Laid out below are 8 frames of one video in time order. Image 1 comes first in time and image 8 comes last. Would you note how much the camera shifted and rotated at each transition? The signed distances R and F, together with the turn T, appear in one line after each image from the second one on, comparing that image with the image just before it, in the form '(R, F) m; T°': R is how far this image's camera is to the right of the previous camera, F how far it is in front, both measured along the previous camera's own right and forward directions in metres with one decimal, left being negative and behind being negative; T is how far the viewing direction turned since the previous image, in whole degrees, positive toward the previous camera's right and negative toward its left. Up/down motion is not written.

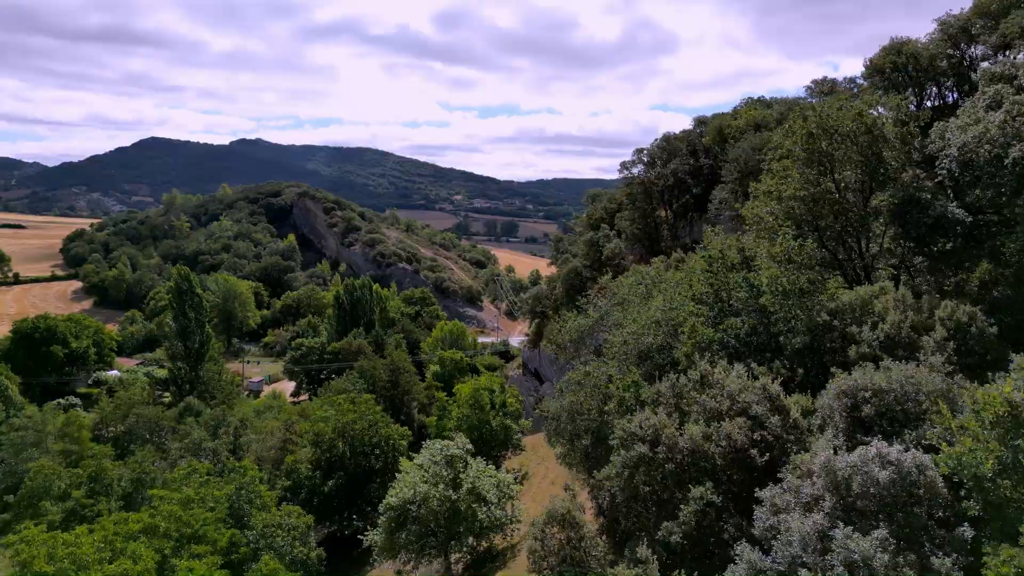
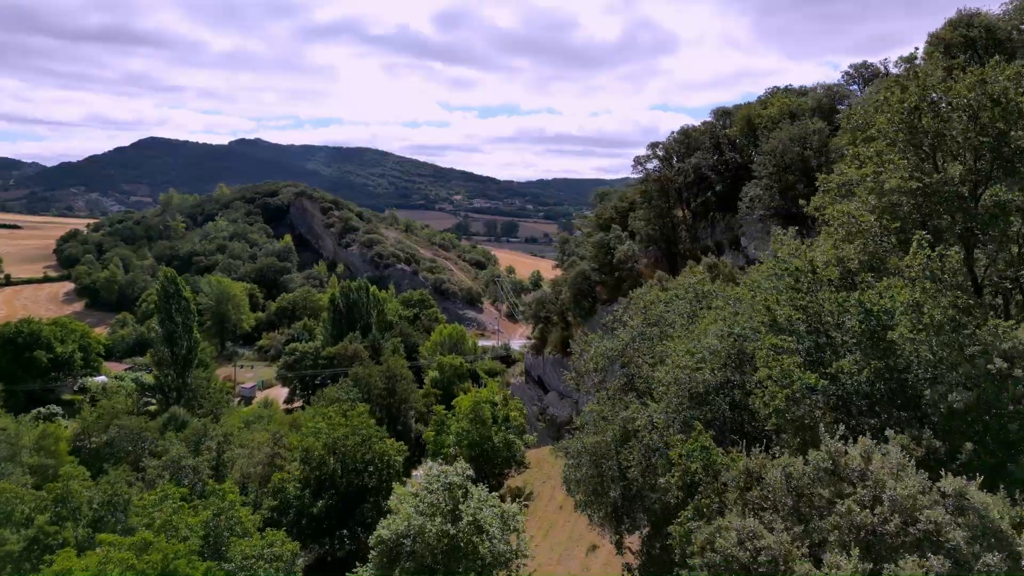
(-0.1, +1.9) m; 0°
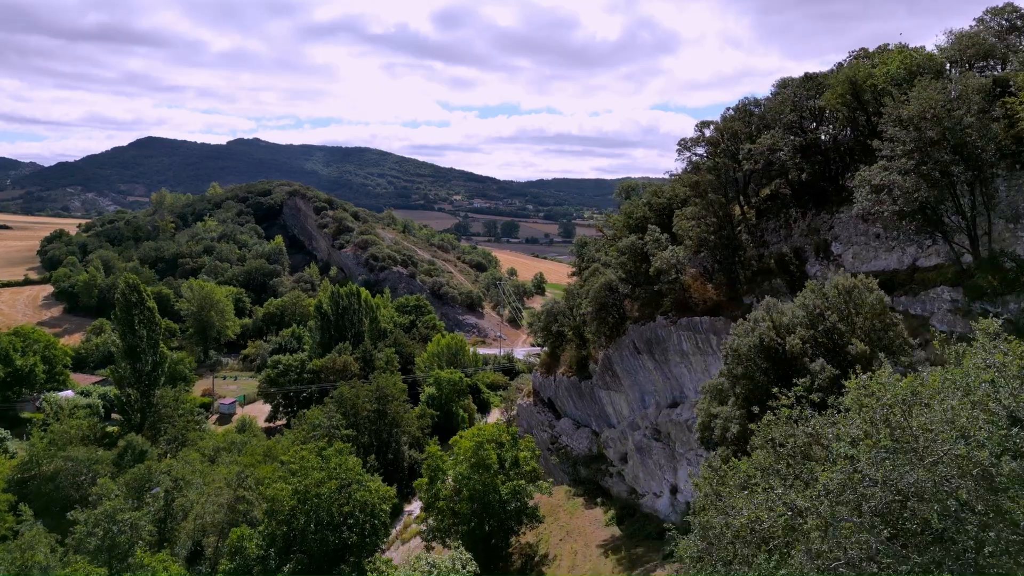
(-0.3, +4.5) m; 0°
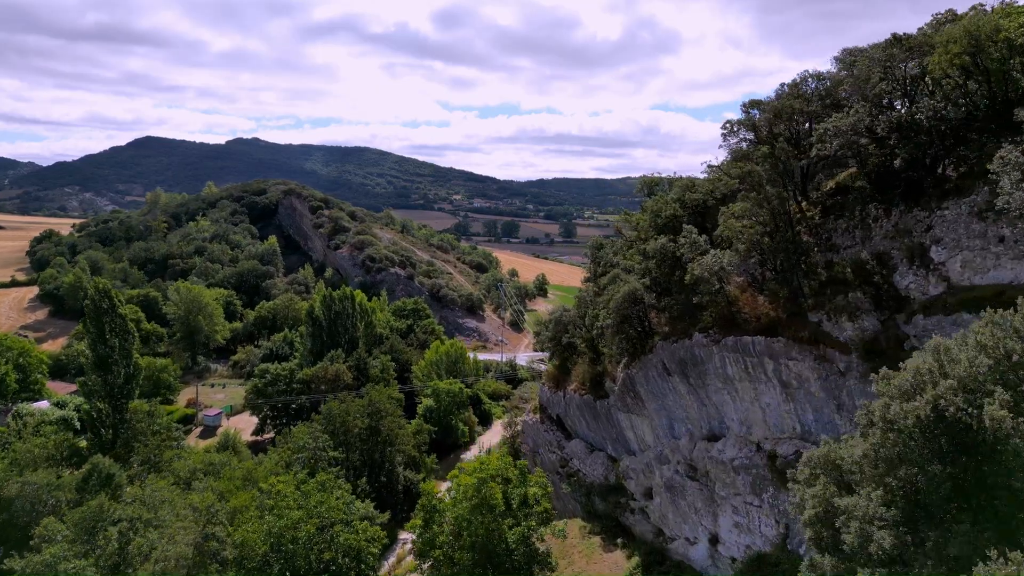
(-0.2, +2.9) m; 0°
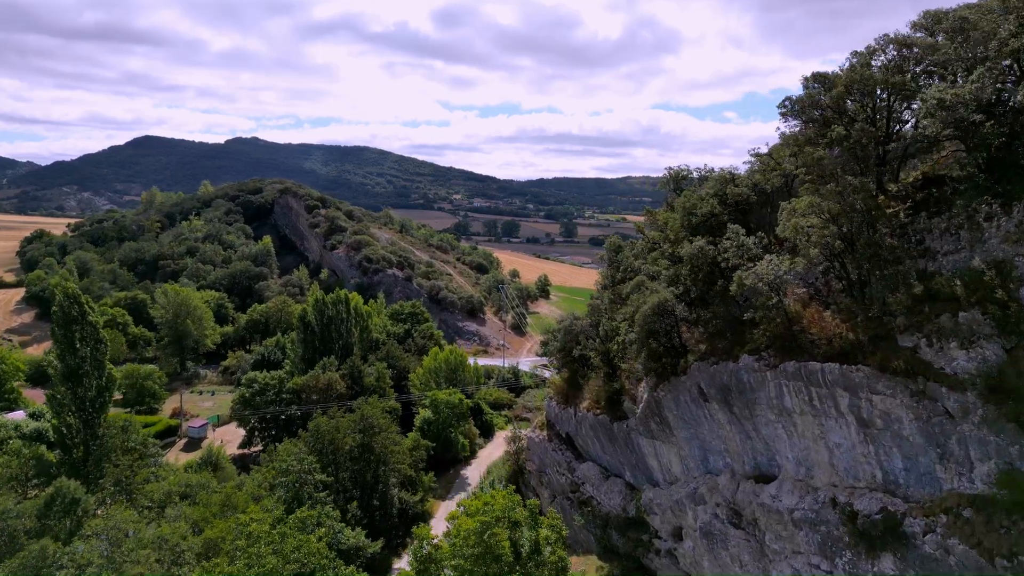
(-0.2, +2.5) m; 0°
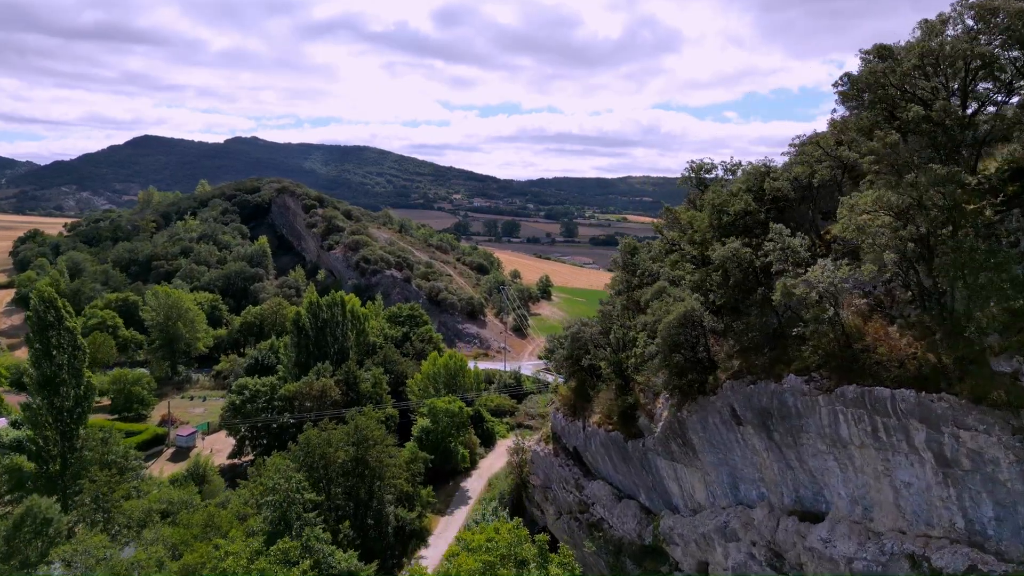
(-0.1, +1.7) m; 0°
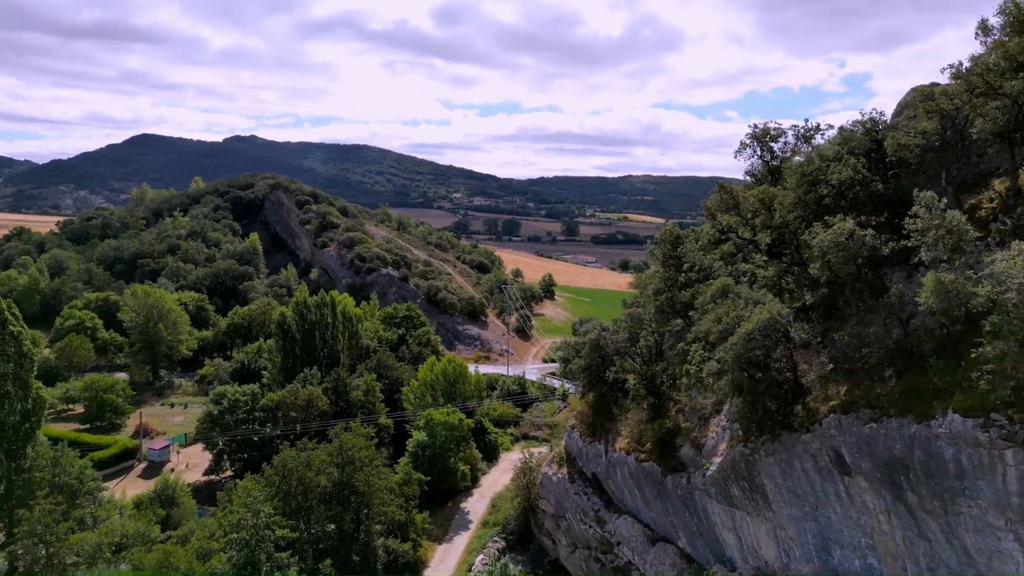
(-0.2, +3.5) m; 0°
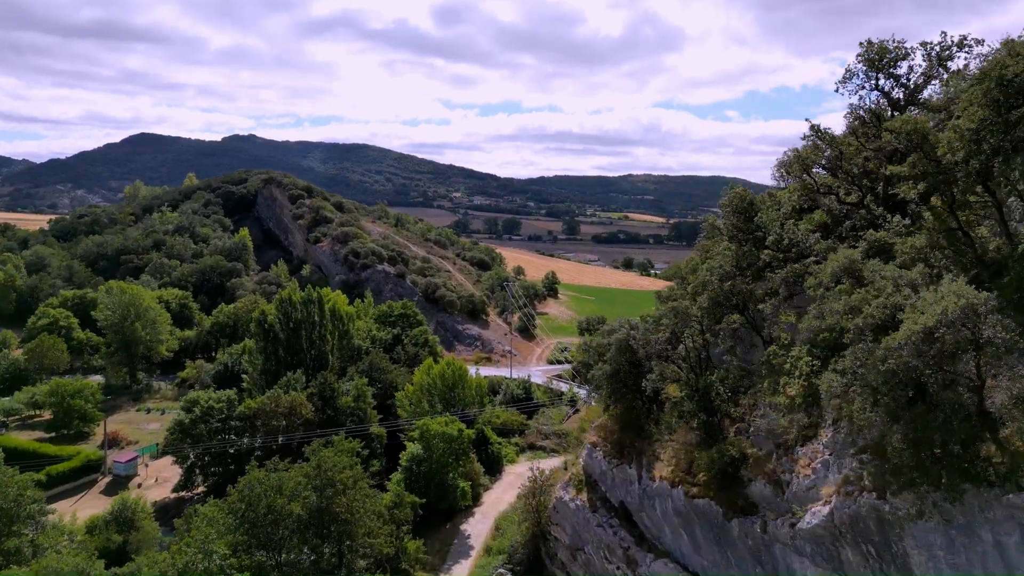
(-0.2, +3.6) m; 0°
